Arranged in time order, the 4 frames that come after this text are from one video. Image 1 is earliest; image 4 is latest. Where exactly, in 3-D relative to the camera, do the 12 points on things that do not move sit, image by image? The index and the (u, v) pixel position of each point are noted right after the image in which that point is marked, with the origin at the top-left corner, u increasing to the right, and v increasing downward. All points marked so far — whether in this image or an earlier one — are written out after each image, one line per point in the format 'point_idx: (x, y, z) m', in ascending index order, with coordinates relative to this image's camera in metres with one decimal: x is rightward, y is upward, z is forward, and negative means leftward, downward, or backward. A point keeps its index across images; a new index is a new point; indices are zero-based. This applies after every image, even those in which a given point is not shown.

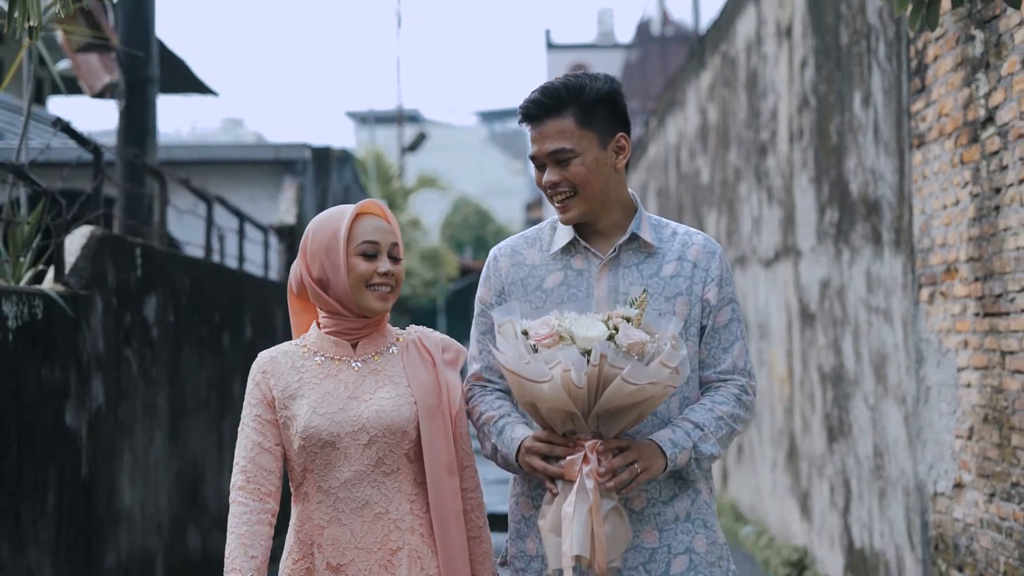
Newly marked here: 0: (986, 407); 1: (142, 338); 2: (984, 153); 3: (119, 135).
0: (+1.3, -0.3, +4.9) m
1: (-1.1, -0.1, +5.2) m
2: (+1.3, +0.4, +4.8) m
3: (-1.4, +0.6, +6.7) m
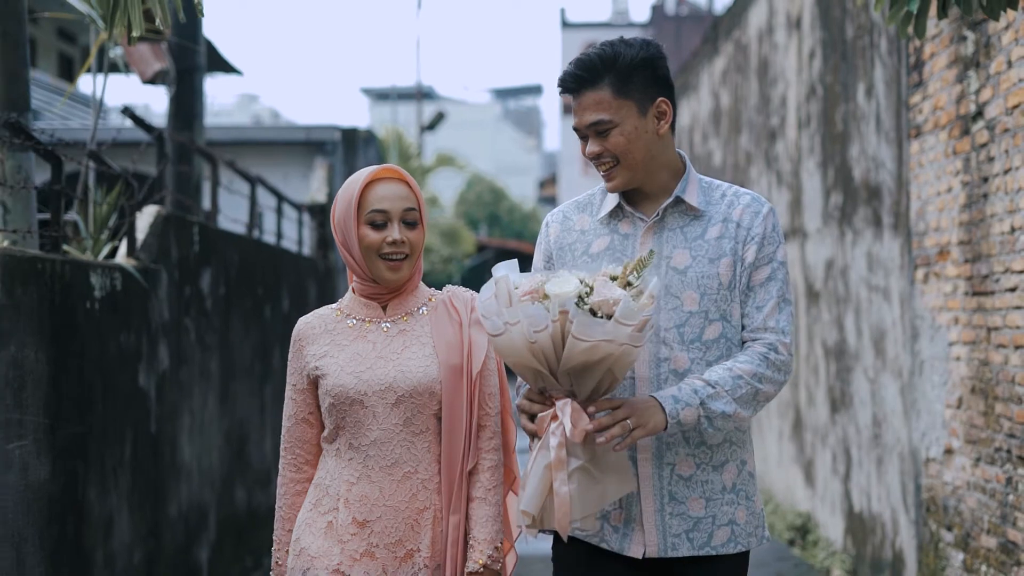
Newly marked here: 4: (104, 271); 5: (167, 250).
0: (+1.4, -0.3, +5.3) m
1: (-1.0, -0.1, +5.6) m
2: (+1.3, +0.4, +5.2) m
3: (-1.3, +0.7, +7.1) m
4: (-1.0, 0.0, +4.4) m
5: (-1.0, +0.1, +5.2) m
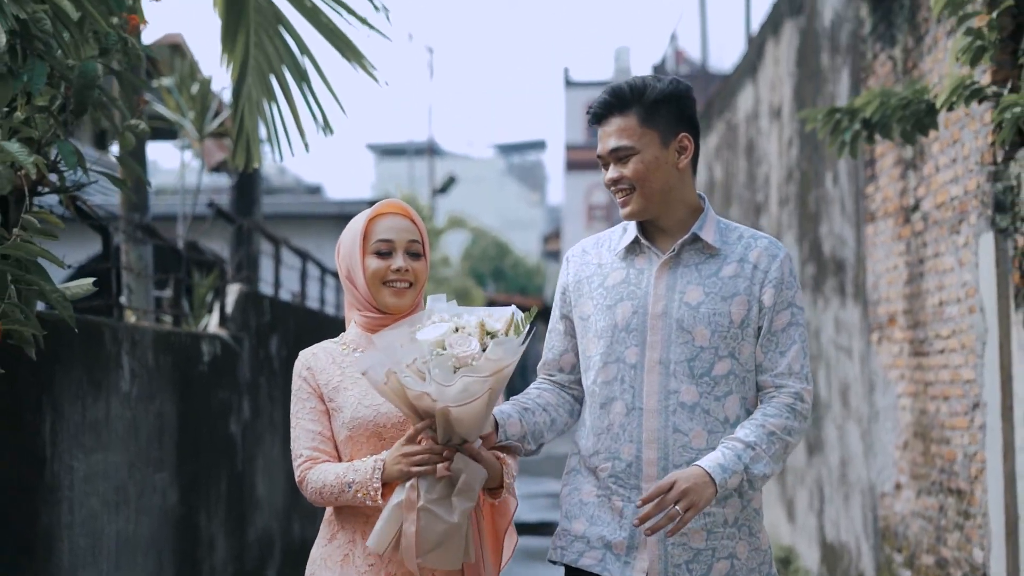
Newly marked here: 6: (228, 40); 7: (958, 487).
0: (+1.4, -0.5, +6.4) m
1: (-0.9, -0.3, +6.8) m
2: (+1.4, +0.2, +6.3) m
3: (-1.3, +0.4, +8.2) m
4: (-0.9, -0.2, +5.5) m
5: (-0.9, -0.1, +6.3) m
6: (-0.7, +0.6, +4.6) m
7: (+1.4, -0.6, +5.8) m
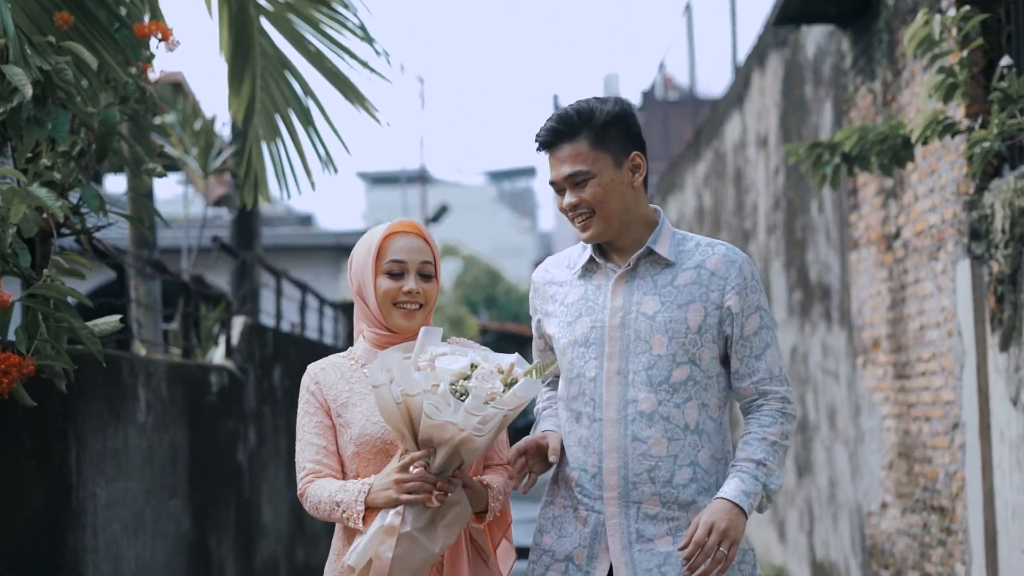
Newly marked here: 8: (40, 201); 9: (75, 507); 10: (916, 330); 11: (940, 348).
0: (+1.4, -0.6, +6.6) m
1: (-0.9, -0.4, +7.0) m
2: (+1.4, +0.1, +6.6) m
3: (-1.3, +0.2, +8.5) m
4: (-0.9, -0.3, +5.7) m
5: (-0.9, -0.2, +6.5) m
6: (-0.7, +0.5, +4.8) m
7: (+1.4, -0.7, +6.0) m
8: (-0.9, +0.2, +3.4) m
9: (-0.9, -0.5, +3.8) m
10: (+1.4, -0.1, +6.3) m
11: (+1.4, -0.2, +5.9) m
